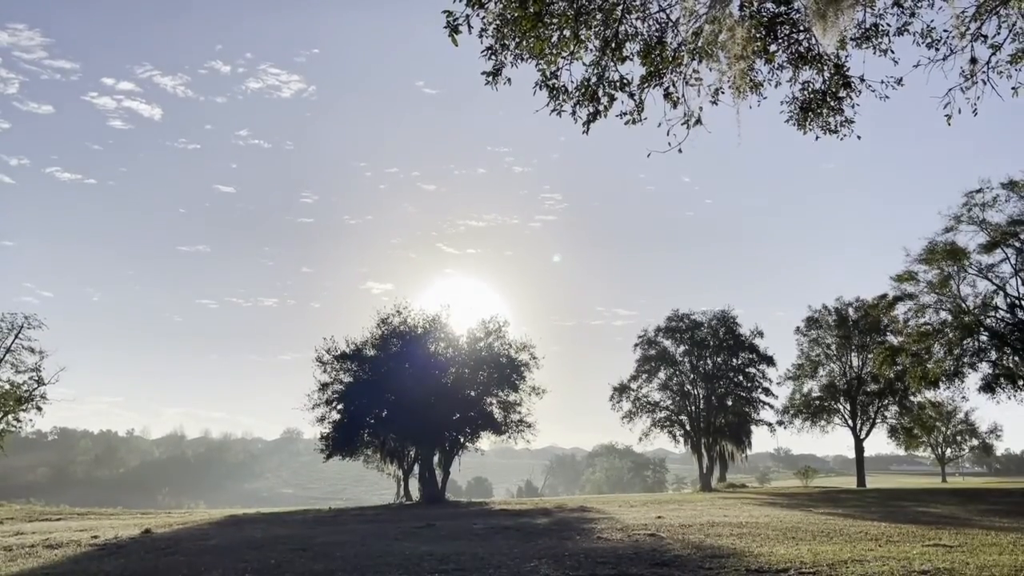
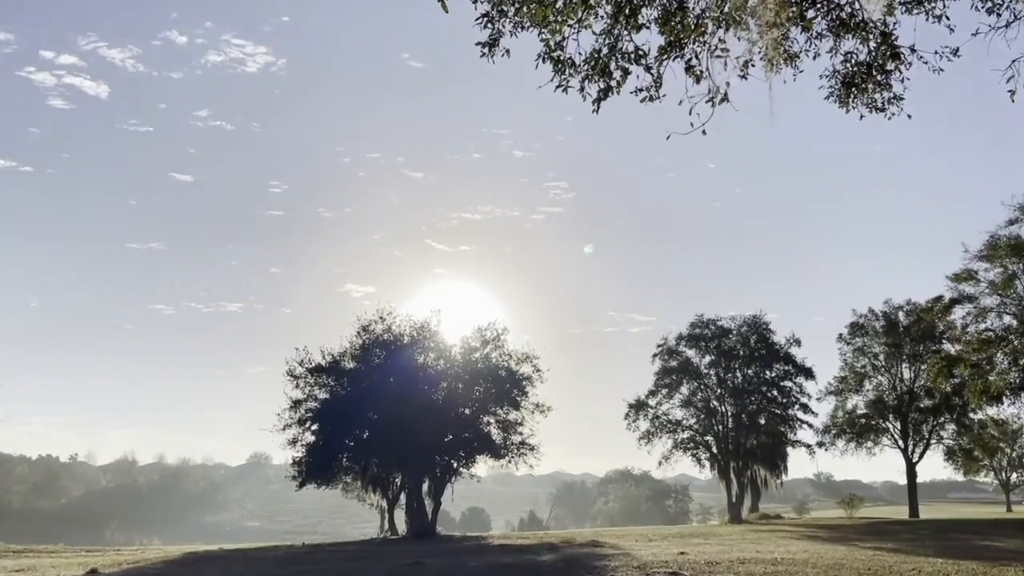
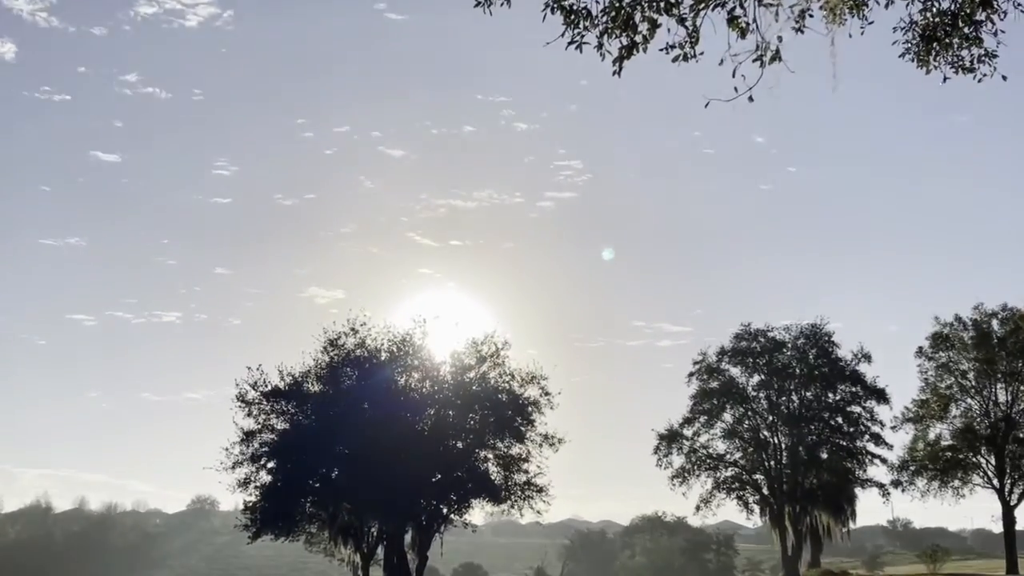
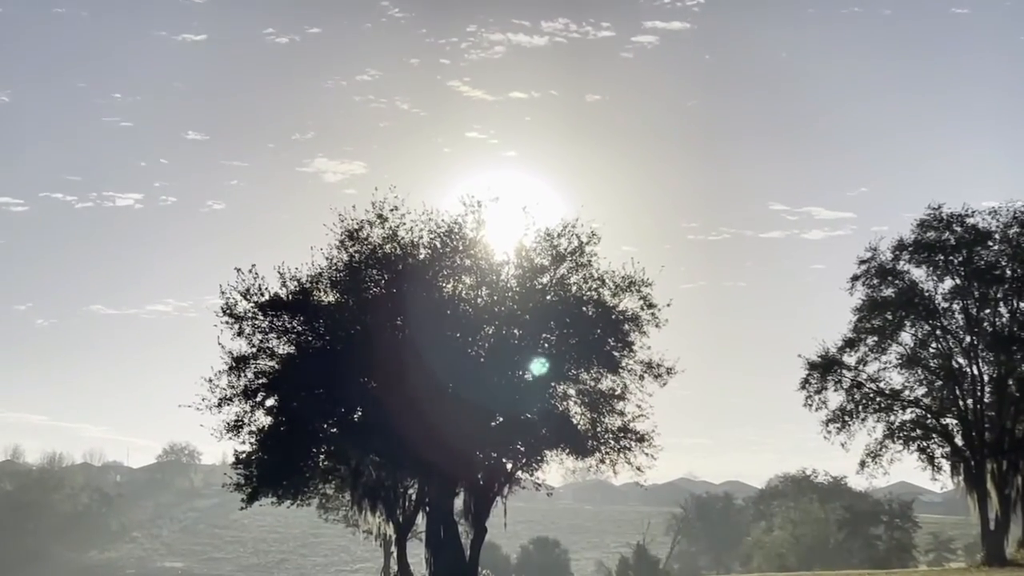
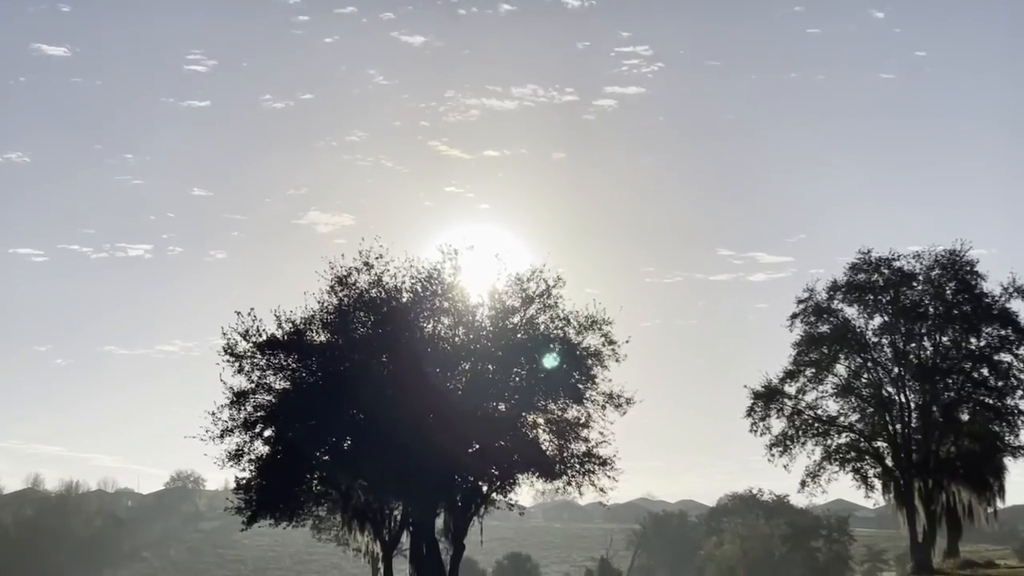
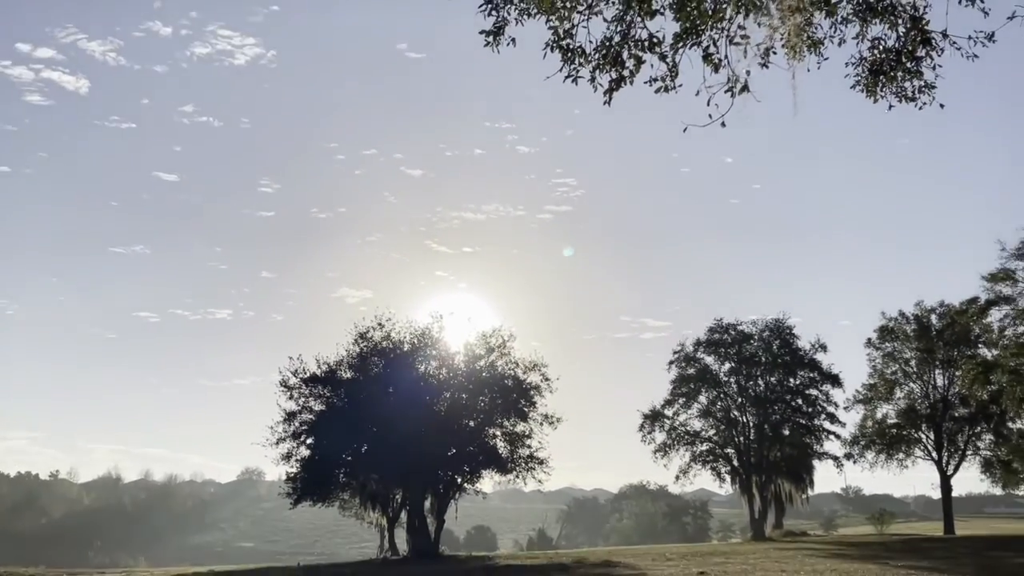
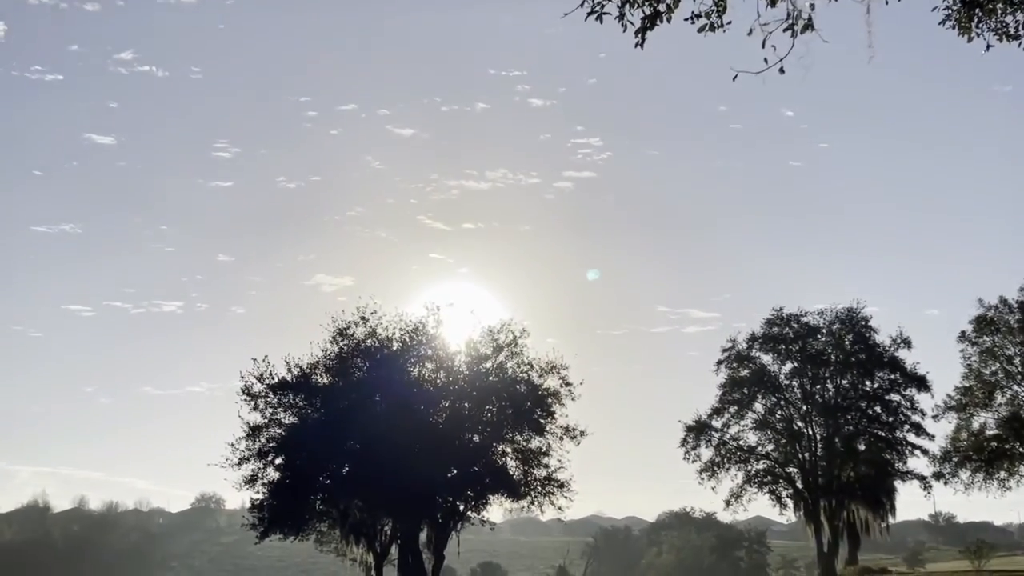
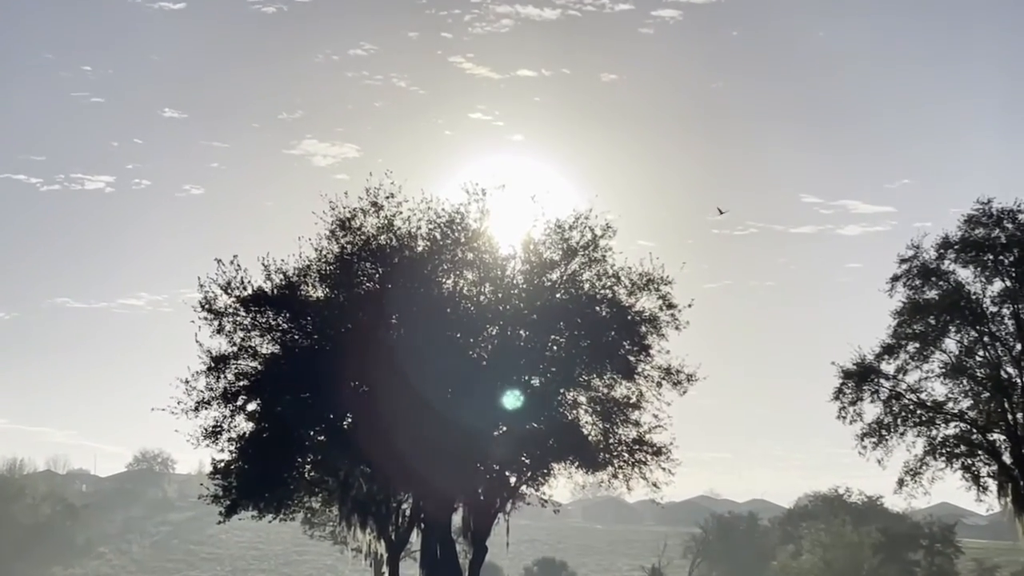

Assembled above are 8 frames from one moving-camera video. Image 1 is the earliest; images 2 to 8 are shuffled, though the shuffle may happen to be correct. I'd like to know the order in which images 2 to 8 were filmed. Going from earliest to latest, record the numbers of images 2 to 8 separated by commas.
2, 3, 6, 7, 5, 4, 8
